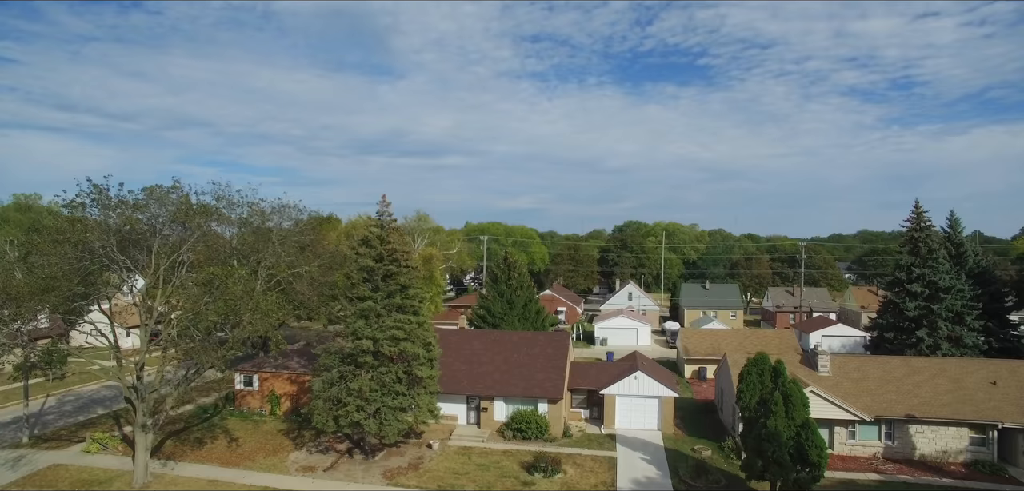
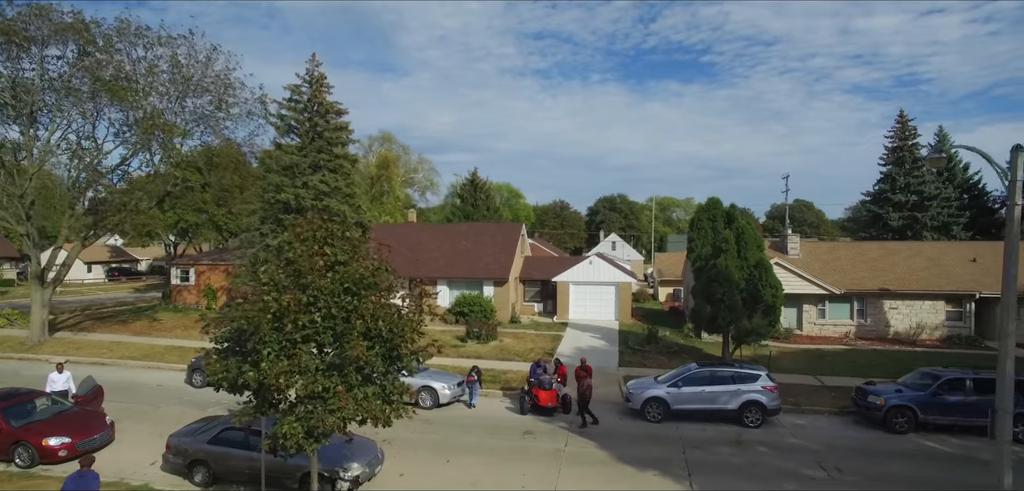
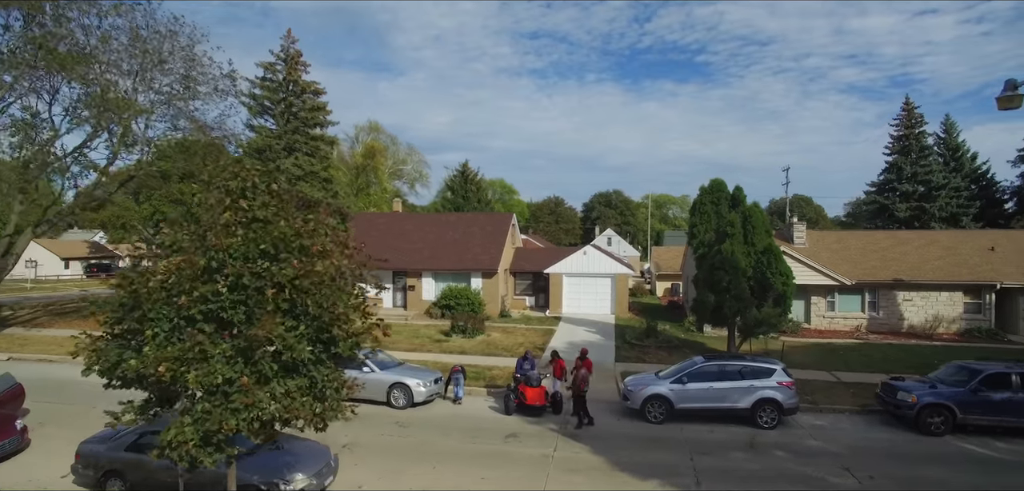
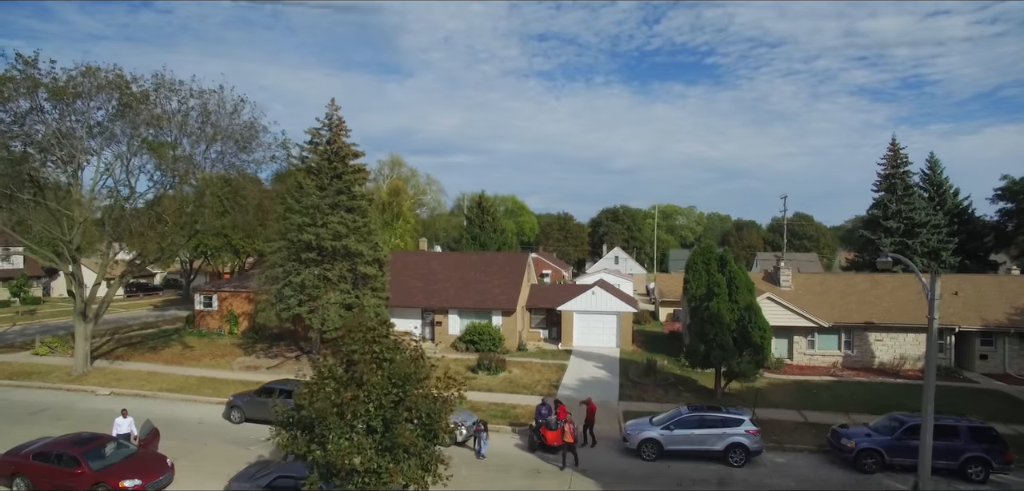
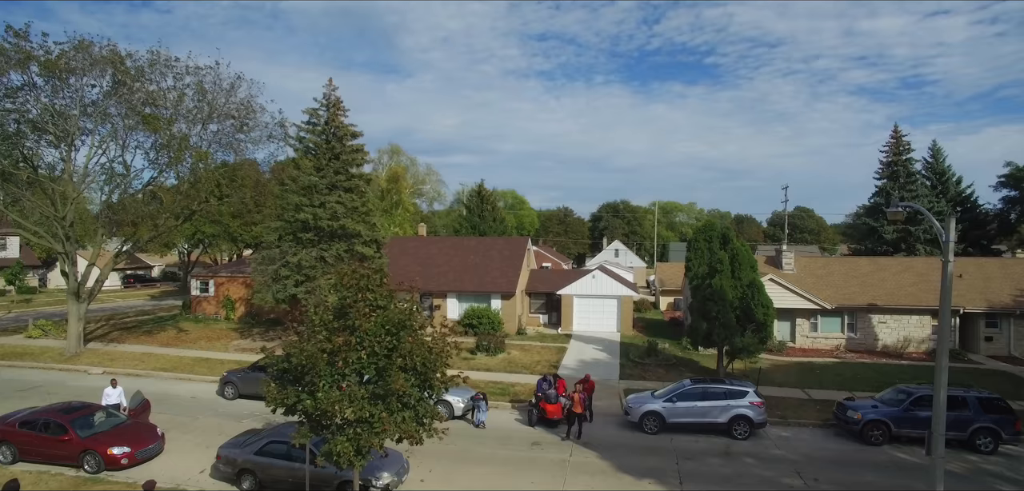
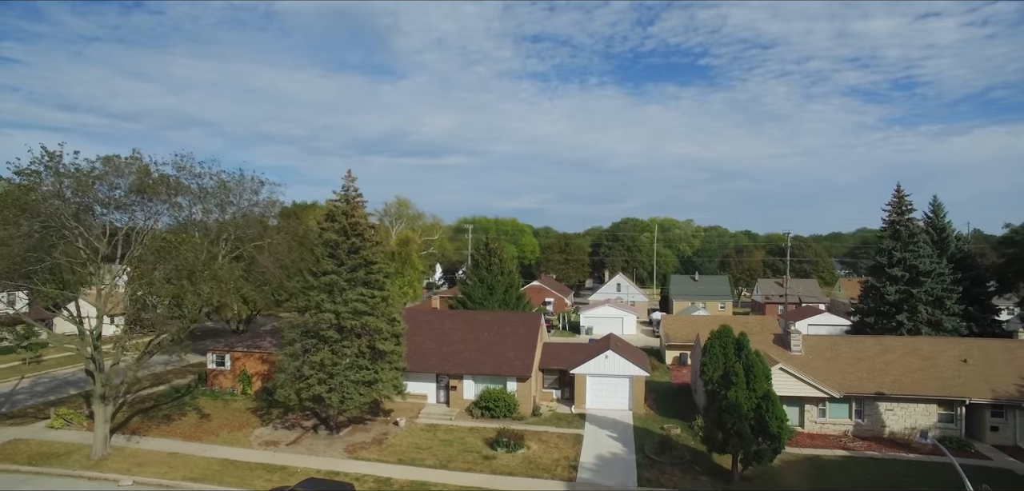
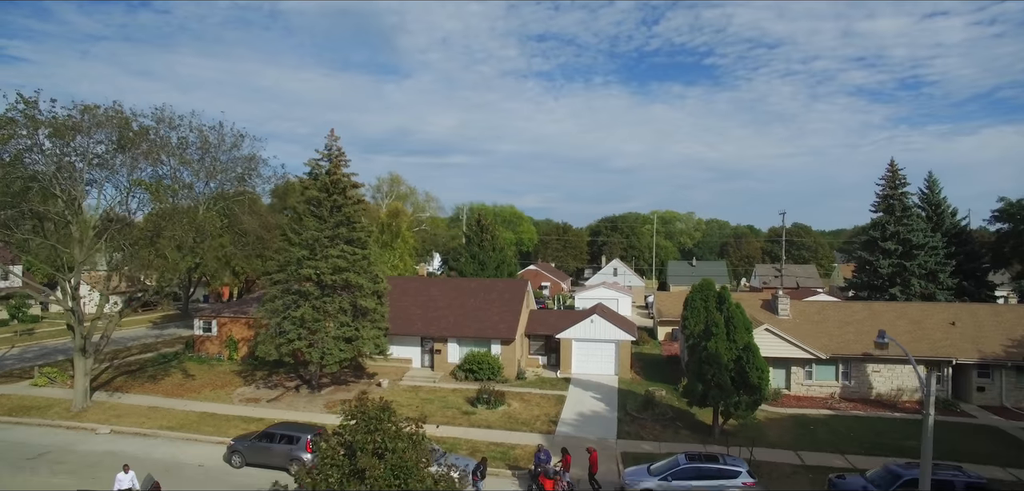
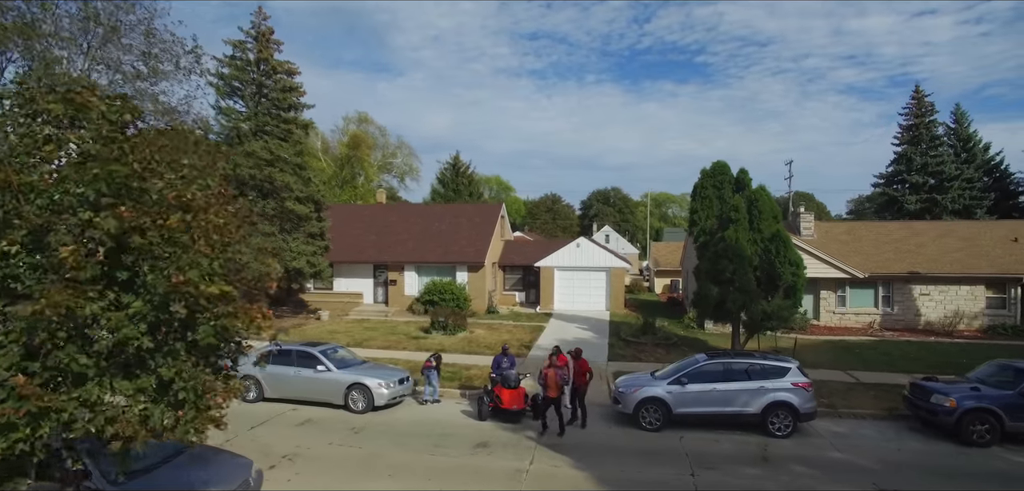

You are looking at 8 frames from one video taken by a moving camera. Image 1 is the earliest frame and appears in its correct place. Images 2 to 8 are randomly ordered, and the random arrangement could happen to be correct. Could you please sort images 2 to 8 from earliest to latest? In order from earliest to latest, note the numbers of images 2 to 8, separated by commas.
6, 7, 4, 5, 2, 3, 8
